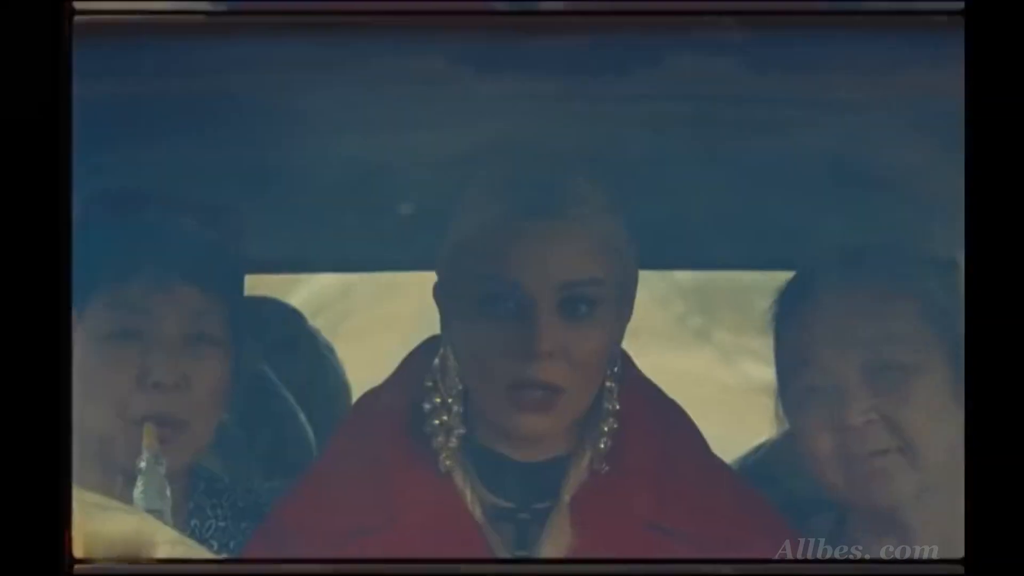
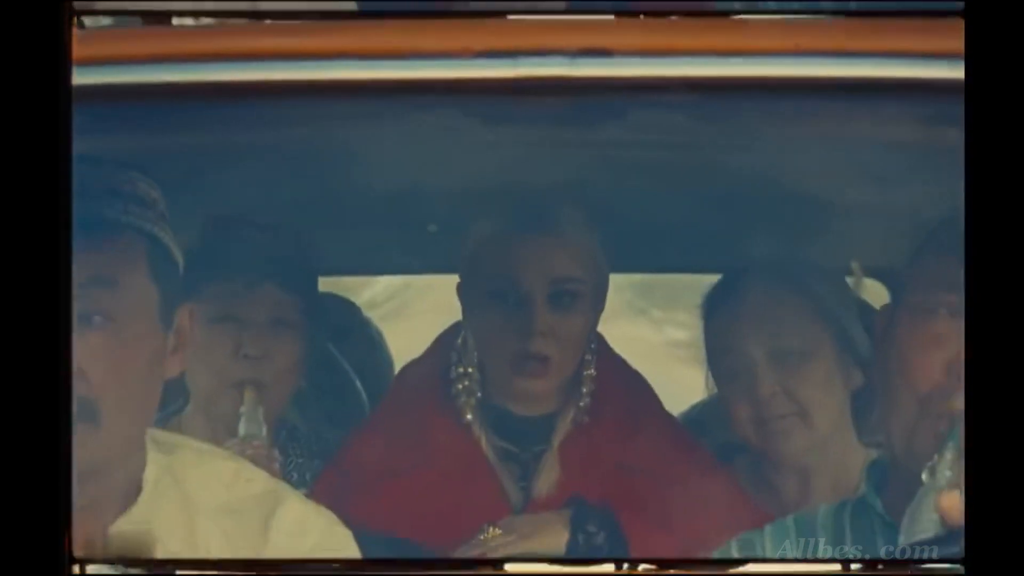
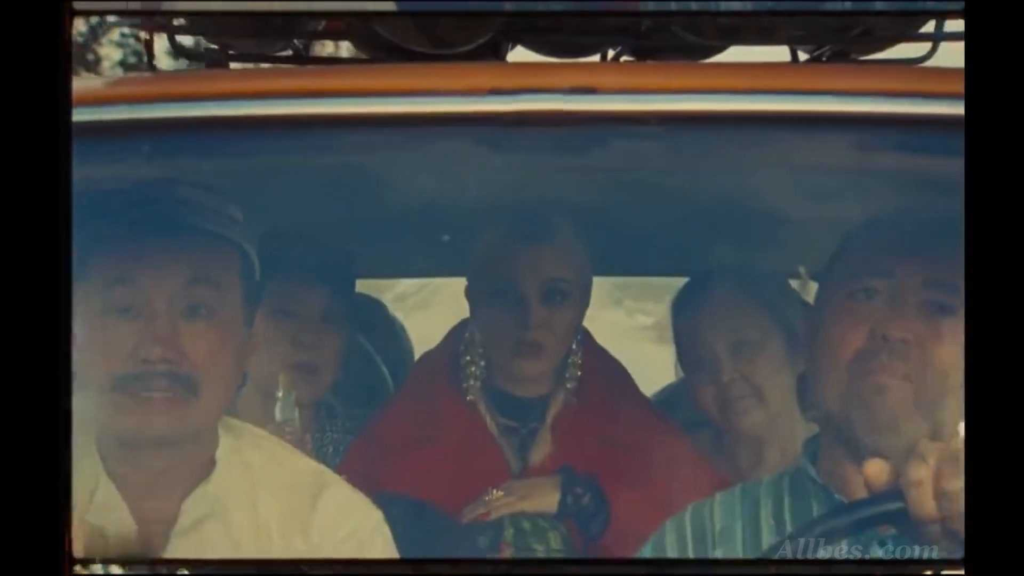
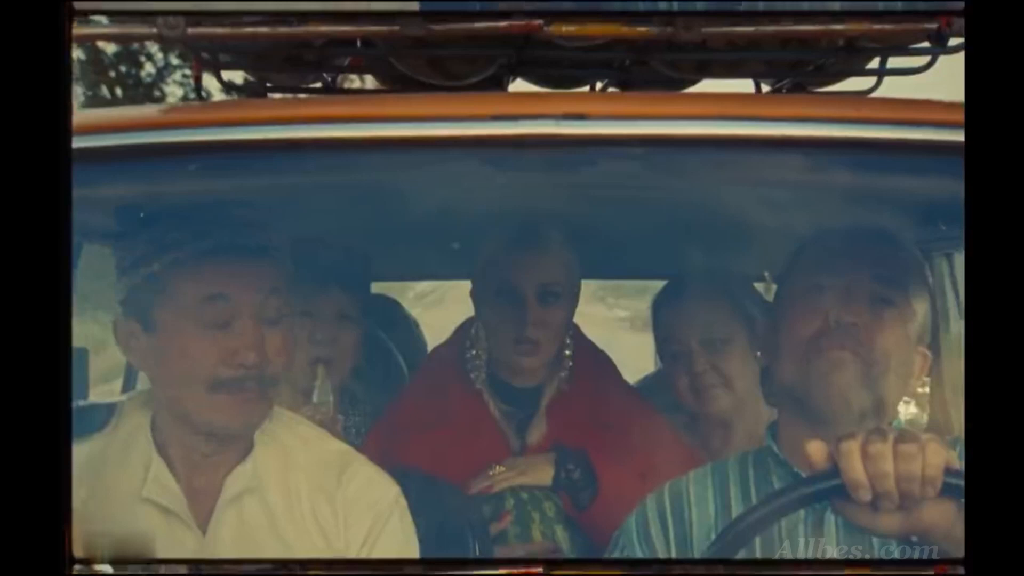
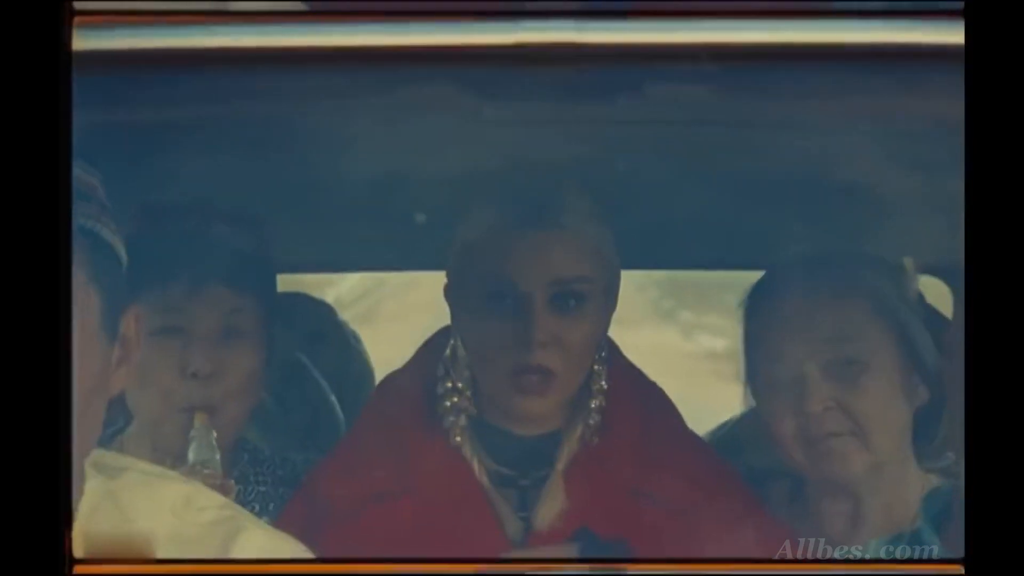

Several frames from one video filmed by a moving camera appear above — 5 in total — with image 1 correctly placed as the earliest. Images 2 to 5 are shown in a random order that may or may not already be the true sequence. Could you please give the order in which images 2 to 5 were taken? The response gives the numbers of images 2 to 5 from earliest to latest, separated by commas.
5, 2, 3, 4
